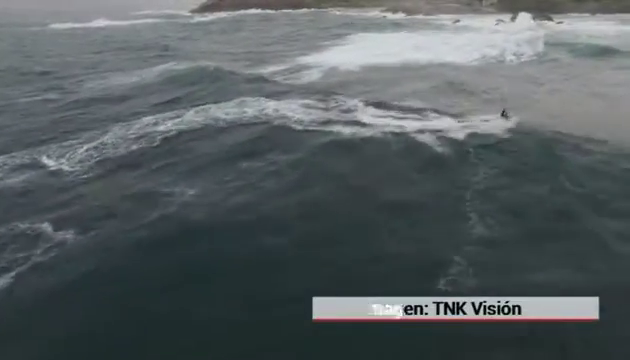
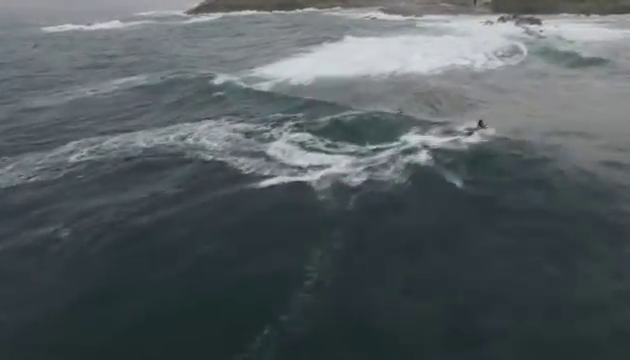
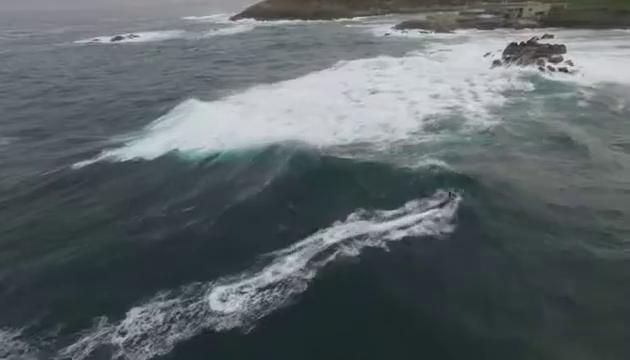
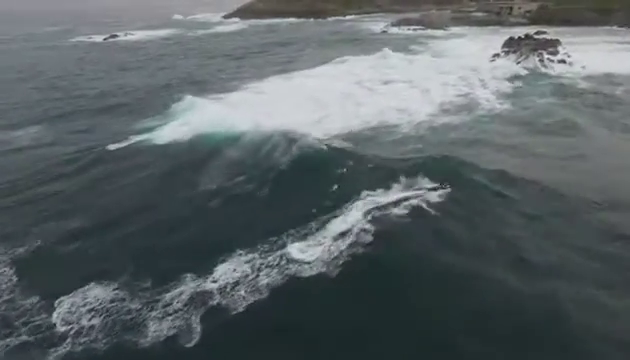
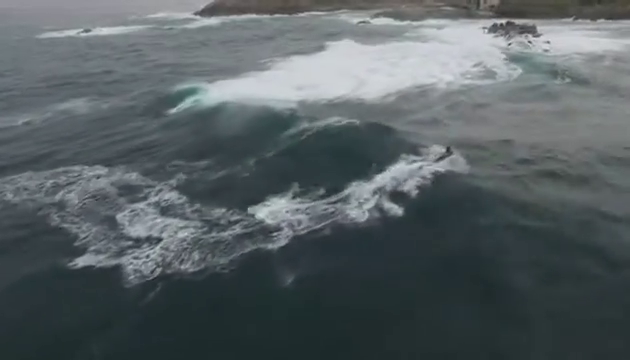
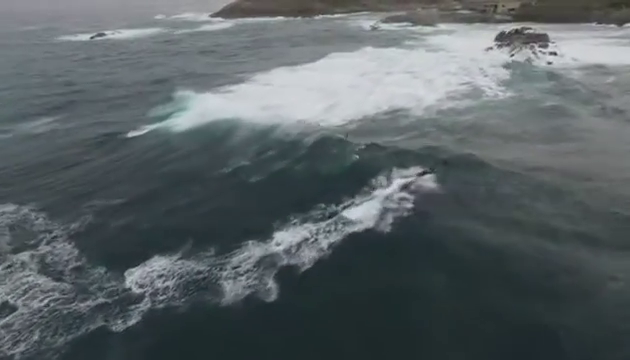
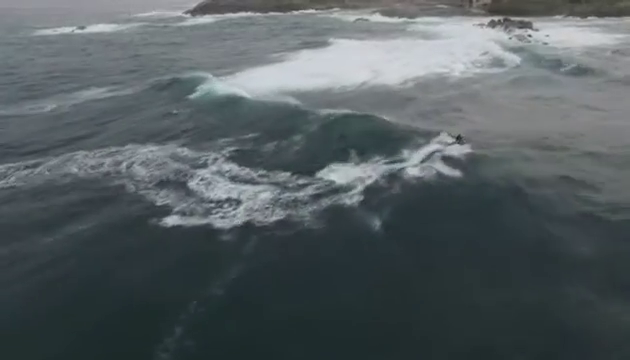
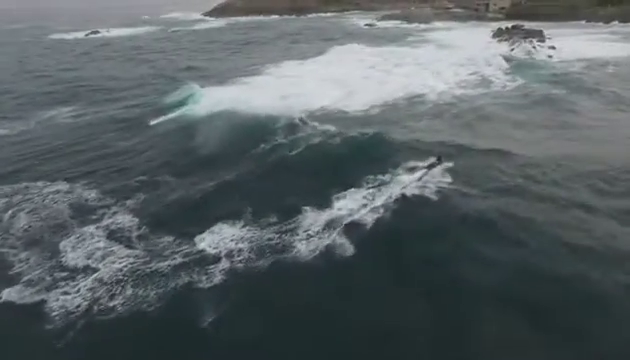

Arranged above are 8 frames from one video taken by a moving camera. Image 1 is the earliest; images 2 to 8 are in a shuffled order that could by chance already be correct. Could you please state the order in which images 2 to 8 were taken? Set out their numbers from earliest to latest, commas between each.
2, 7, 5, 8, 6, 4, 3
